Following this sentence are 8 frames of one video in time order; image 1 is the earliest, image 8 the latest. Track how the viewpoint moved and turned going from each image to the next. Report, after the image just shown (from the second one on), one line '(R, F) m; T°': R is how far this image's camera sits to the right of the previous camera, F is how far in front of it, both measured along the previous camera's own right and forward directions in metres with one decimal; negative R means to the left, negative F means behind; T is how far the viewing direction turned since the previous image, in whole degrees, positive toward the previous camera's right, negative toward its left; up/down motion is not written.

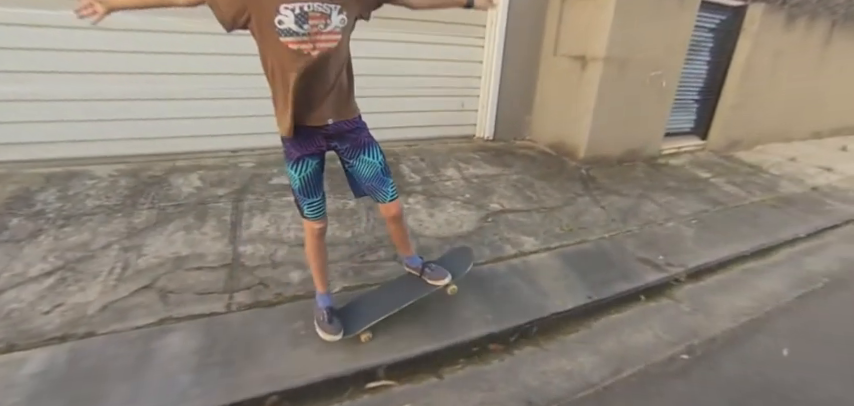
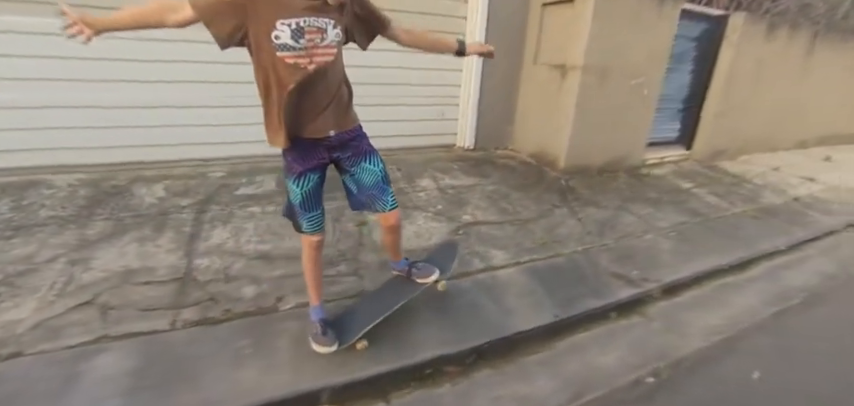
(+0.2, +0.1) m; 0°
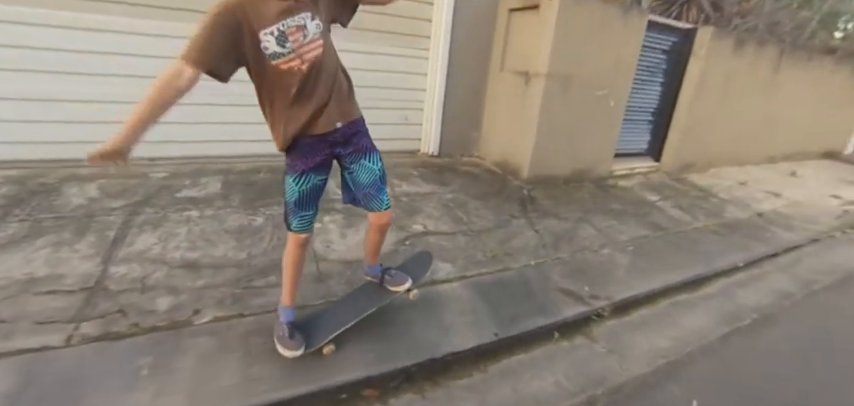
(+0.3, +0.1) m; +1°
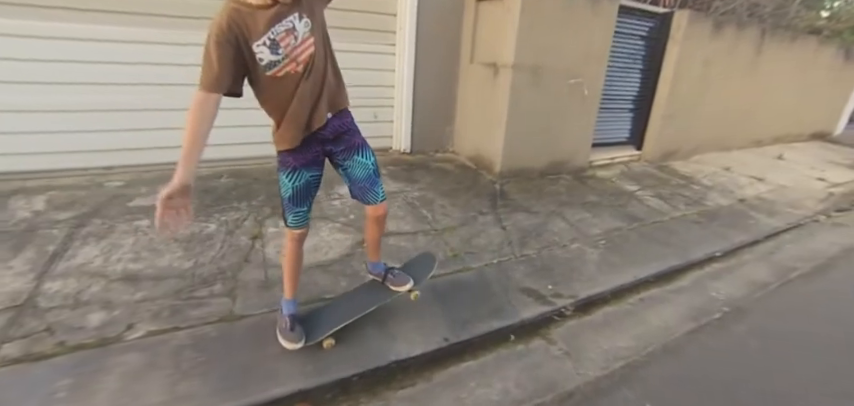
(+0.3, +0.1) m; 0°
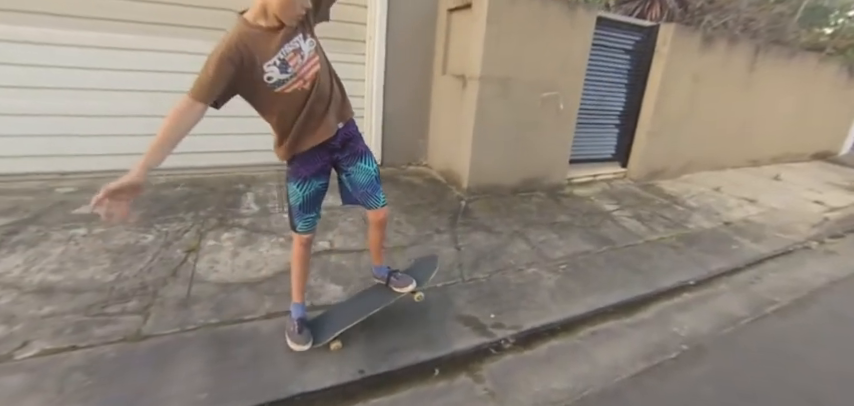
(+0.5, +0.2) m; -2°
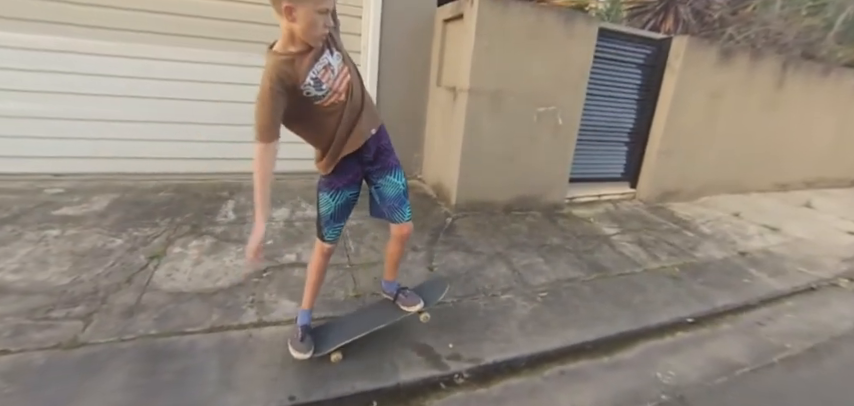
(+0.4, +0.2) m; -4°
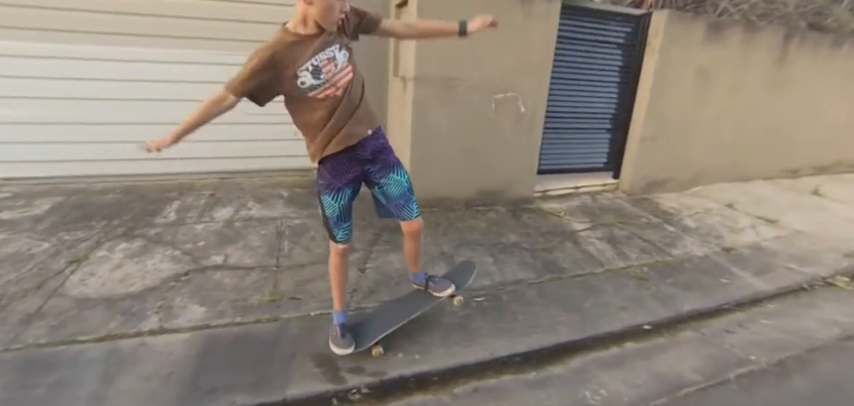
(+0.6, +0.2) m; -3°
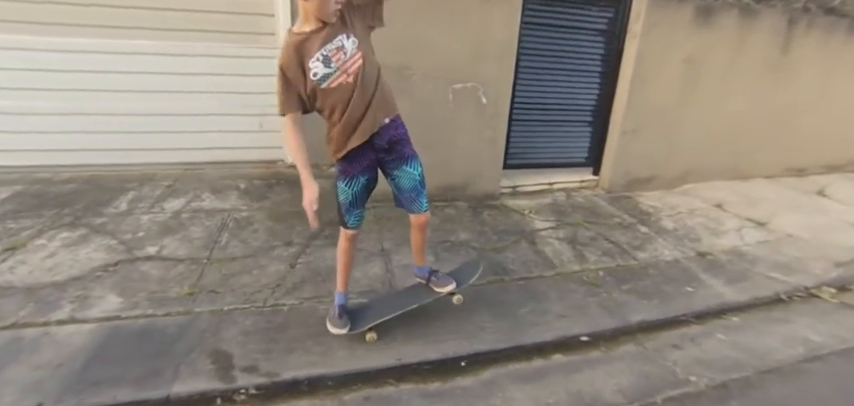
(+0.6, +0.2) m; -4°
